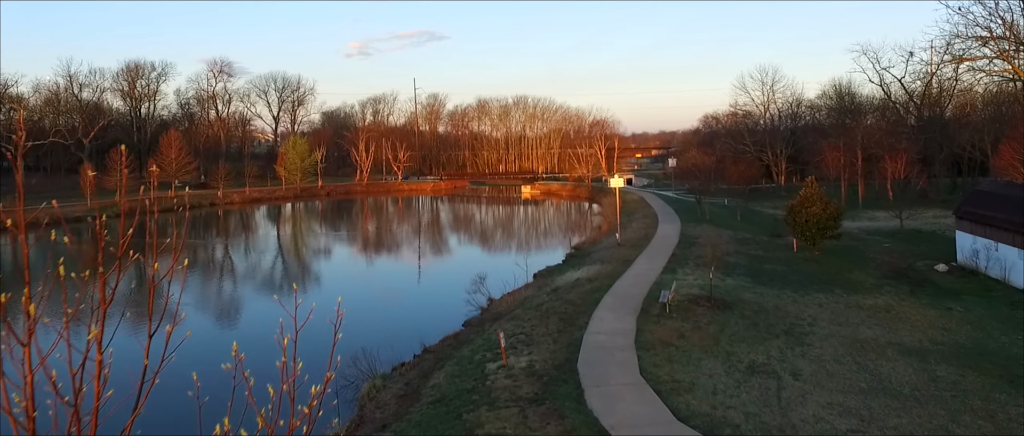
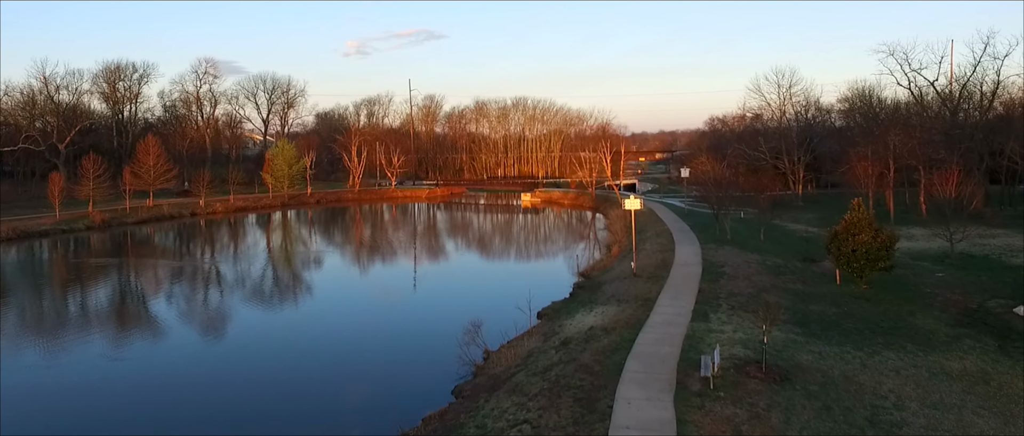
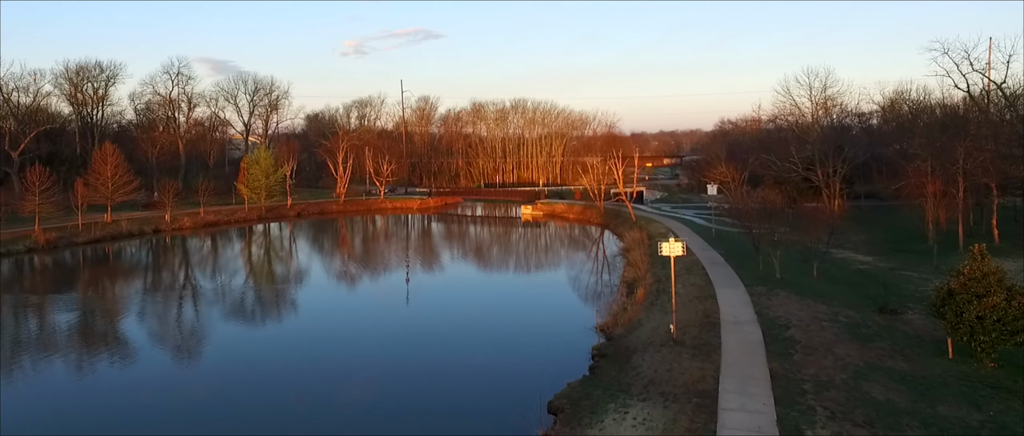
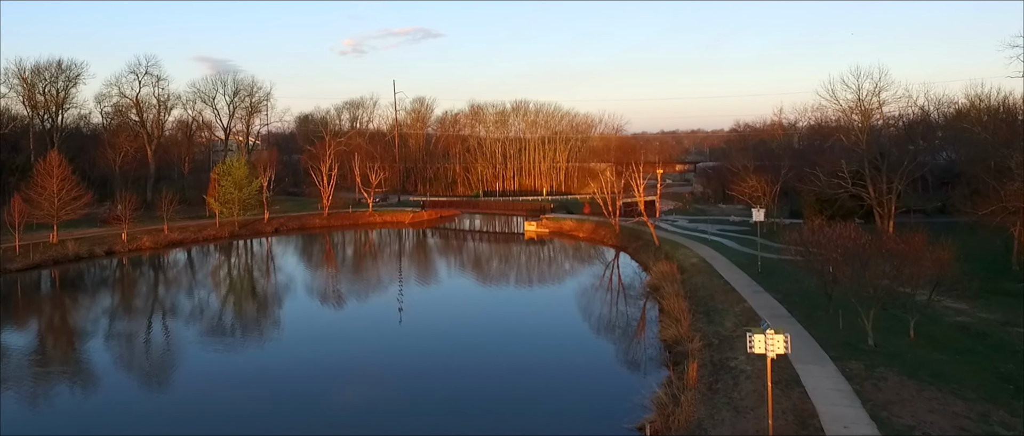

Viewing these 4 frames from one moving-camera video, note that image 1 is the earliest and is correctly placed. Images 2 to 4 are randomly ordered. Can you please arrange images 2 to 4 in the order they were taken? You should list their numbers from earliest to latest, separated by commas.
2, 3, 4
